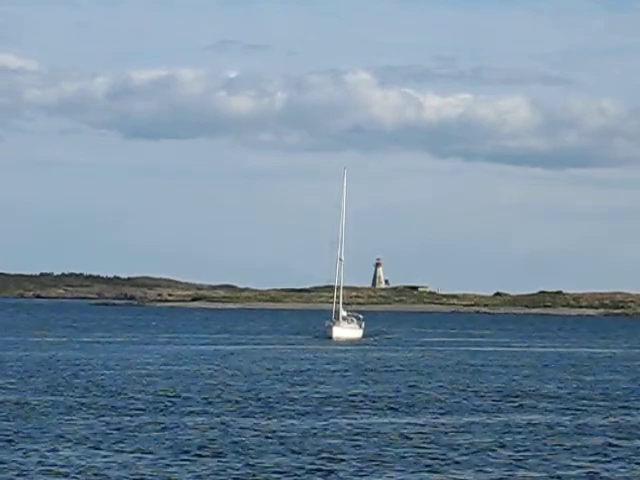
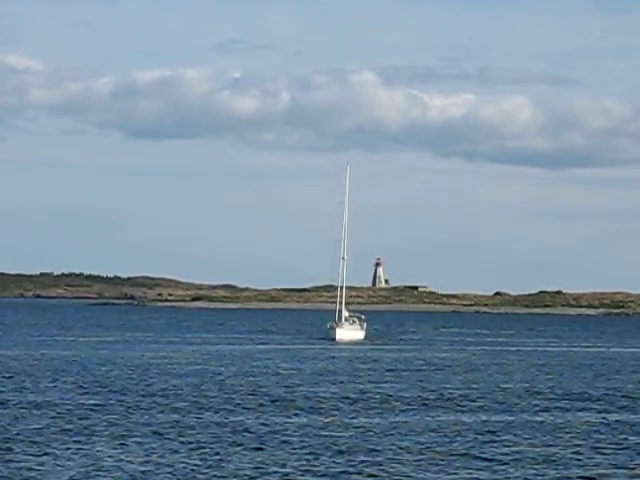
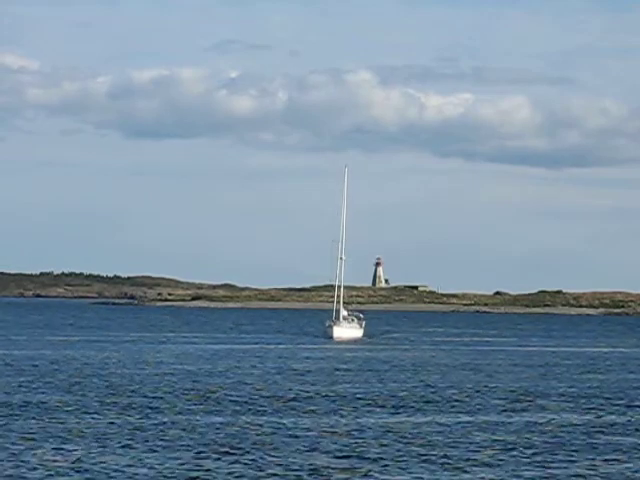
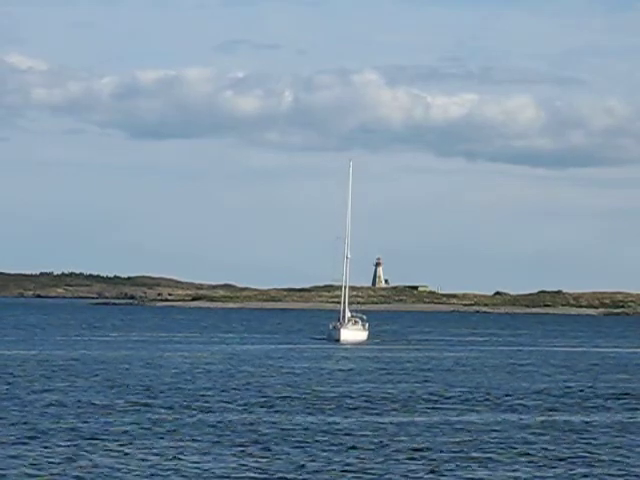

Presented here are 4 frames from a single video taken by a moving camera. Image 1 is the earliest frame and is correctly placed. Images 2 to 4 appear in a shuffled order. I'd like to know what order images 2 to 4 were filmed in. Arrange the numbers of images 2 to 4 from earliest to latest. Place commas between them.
3, 2, 4
